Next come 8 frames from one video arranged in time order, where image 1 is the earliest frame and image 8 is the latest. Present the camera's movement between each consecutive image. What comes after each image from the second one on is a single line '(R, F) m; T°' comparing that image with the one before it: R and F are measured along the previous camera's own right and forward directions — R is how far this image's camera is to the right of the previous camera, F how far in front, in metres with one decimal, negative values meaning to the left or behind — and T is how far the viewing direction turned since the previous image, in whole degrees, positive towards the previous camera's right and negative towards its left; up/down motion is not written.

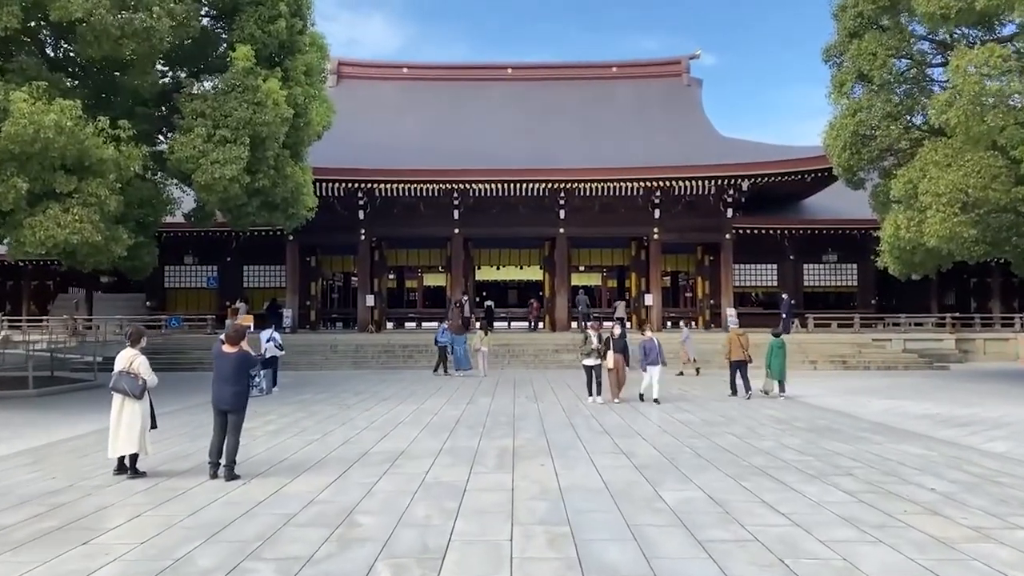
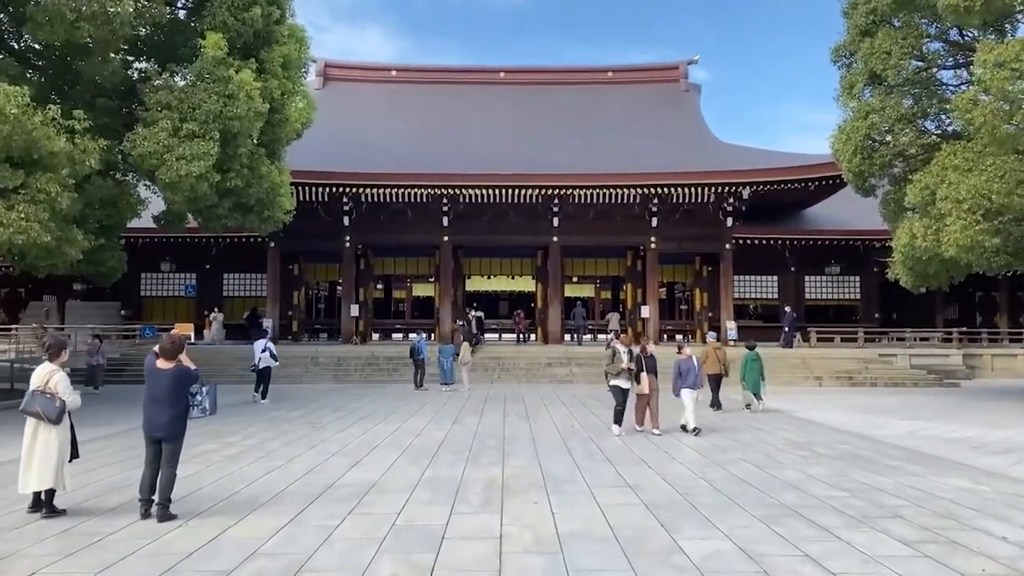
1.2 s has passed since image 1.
(0.0, +0.9) m; +1°
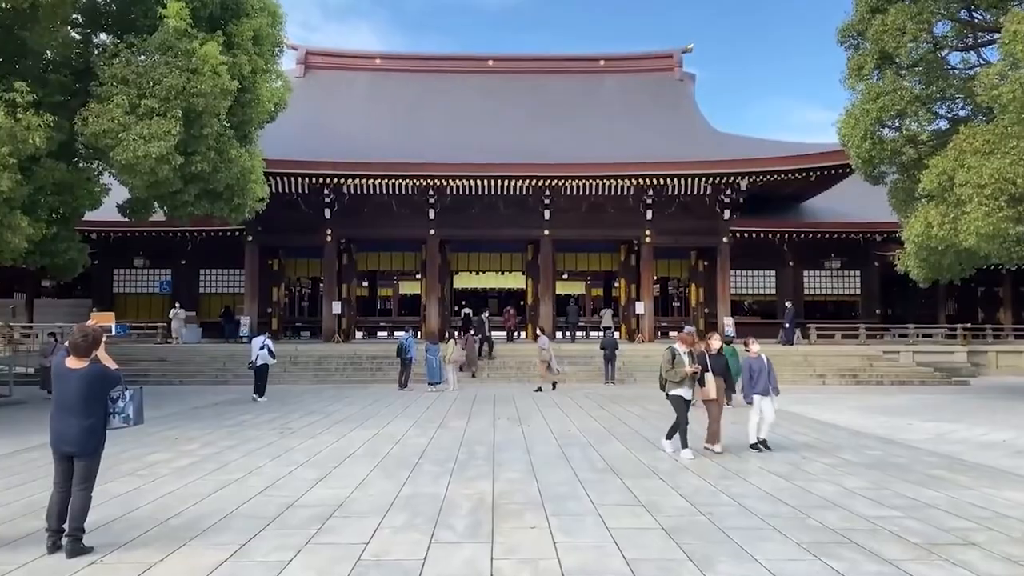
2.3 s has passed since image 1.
(0.0, +0.9) m; +1°
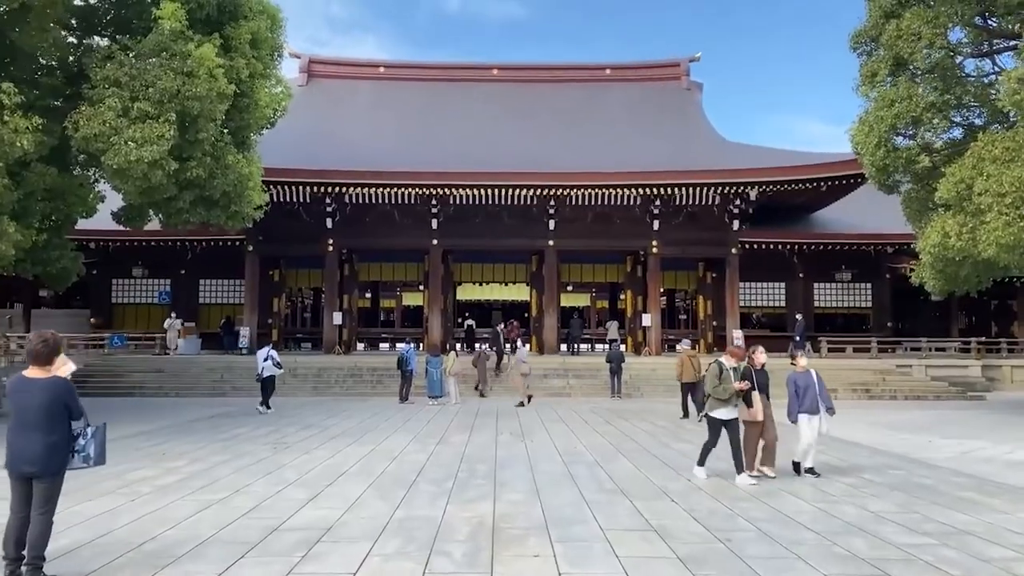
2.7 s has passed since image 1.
(0.0, +0.4) m; 0°
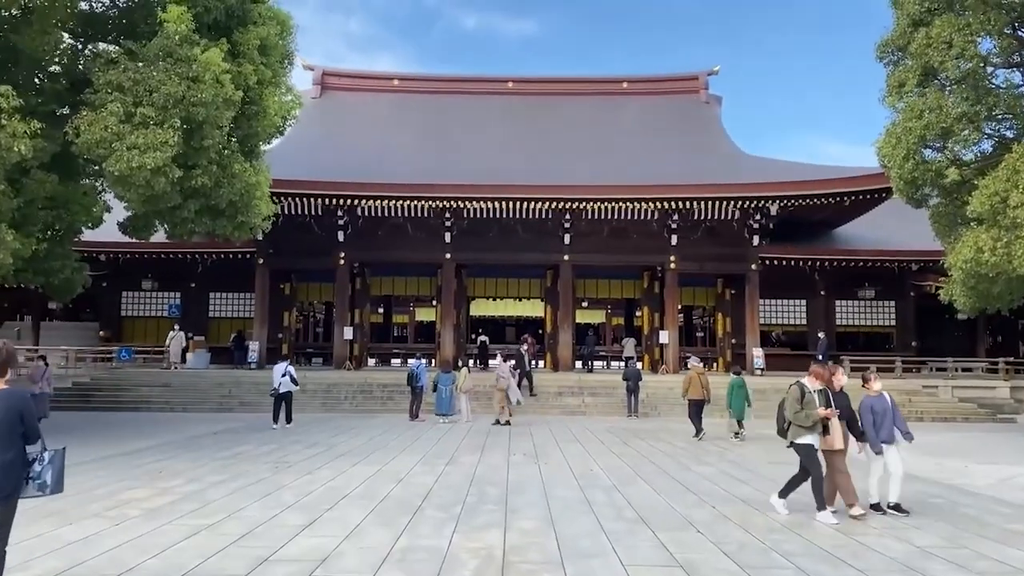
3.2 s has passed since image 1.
(0.0, +0.4) m; -1°
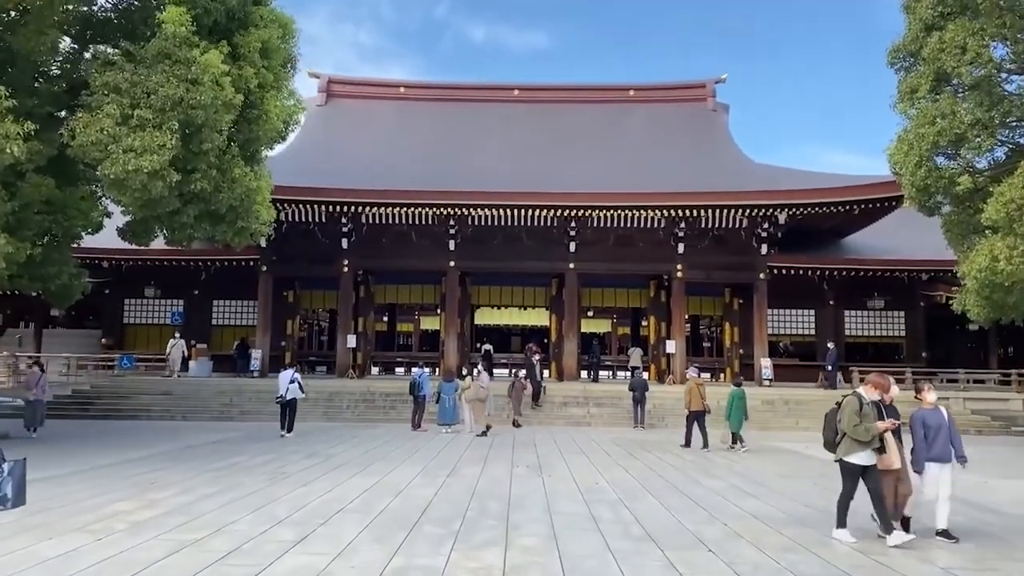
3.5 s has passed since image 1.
(0.0, +0.2) m; 0°
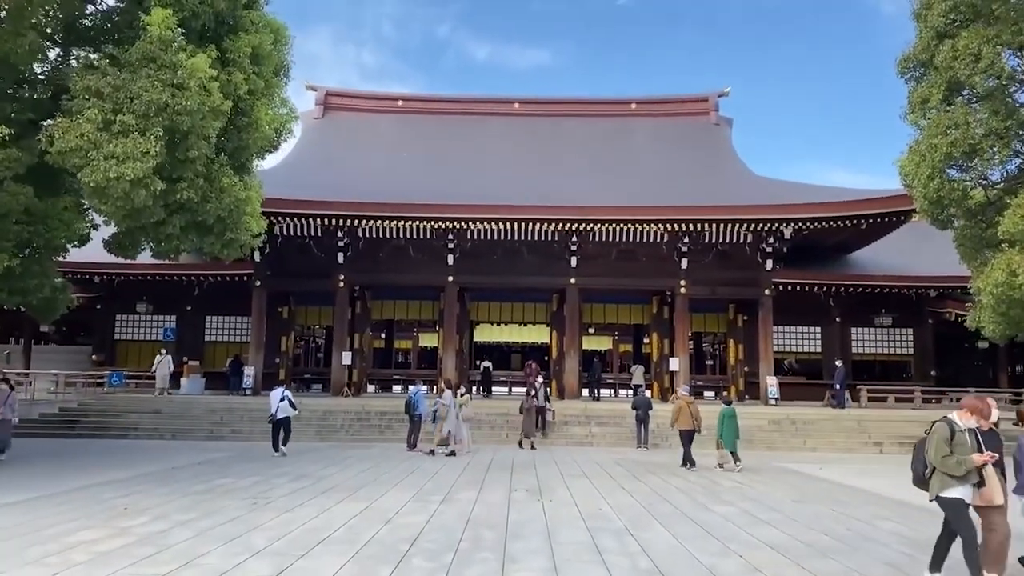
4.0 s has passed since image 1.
(0.0, +0.4) m; 0°
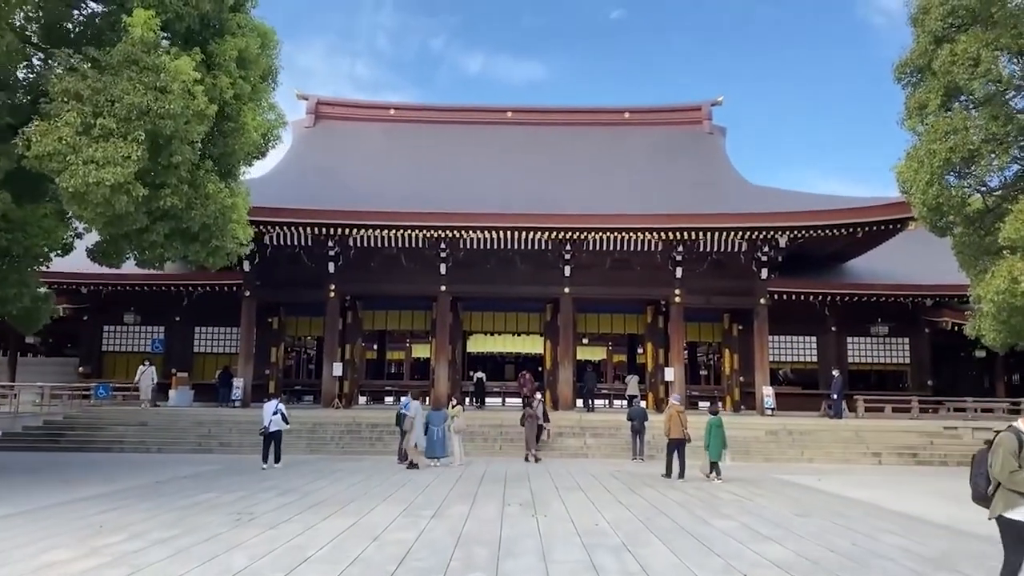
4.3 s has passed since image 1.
(0.0, +0.2) m; 0°
